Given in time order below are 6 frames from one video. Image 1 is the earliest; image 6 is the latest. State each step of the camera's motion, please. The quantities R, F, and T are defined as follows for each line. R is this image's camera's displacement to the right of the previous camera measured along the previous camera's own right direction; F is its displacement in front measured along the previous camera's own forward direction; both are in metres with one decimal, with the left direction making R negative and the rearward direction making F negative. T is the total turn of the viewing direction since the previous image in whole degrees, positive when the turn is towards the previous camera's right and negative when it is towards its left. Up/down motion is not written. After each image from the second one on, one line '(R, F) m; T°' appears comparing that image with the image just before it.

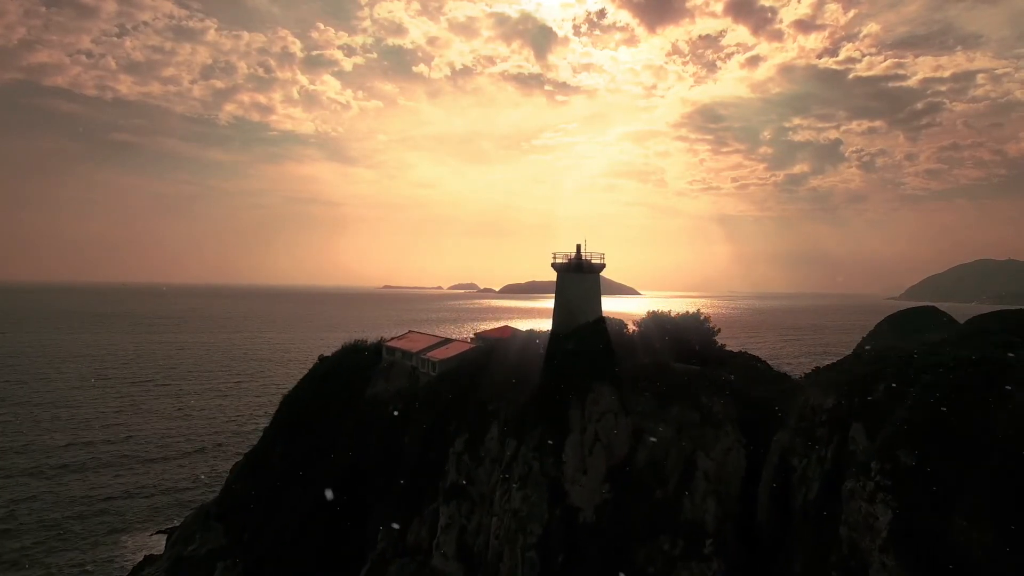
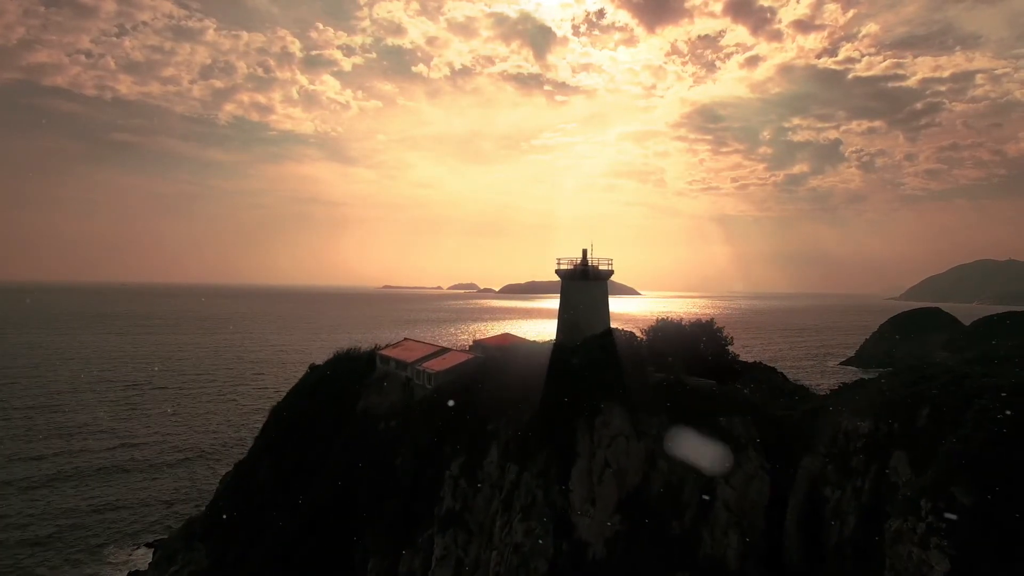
(-0.7, +0.5) m; 0°
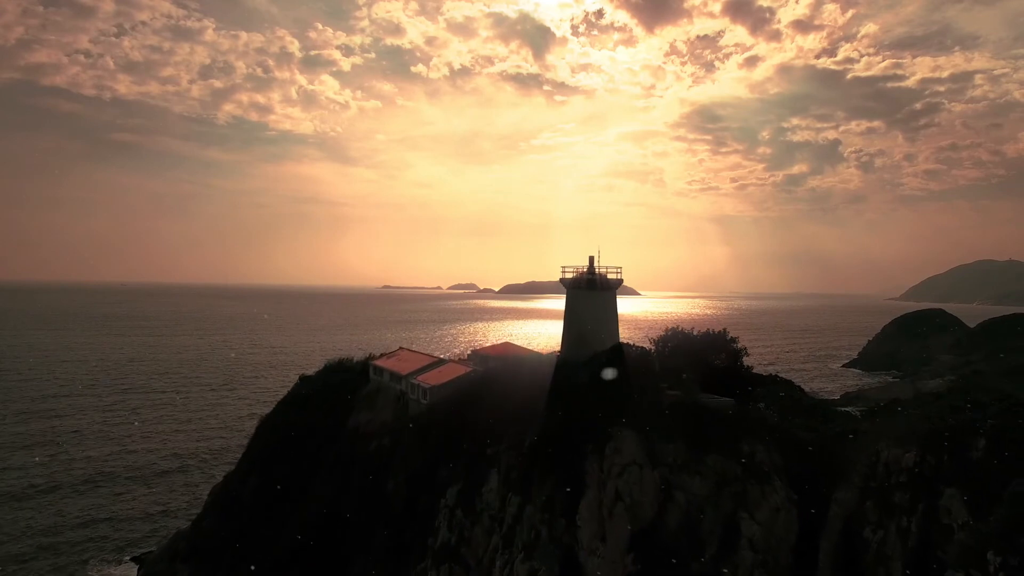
(-0.7, +0.4) m; 0°
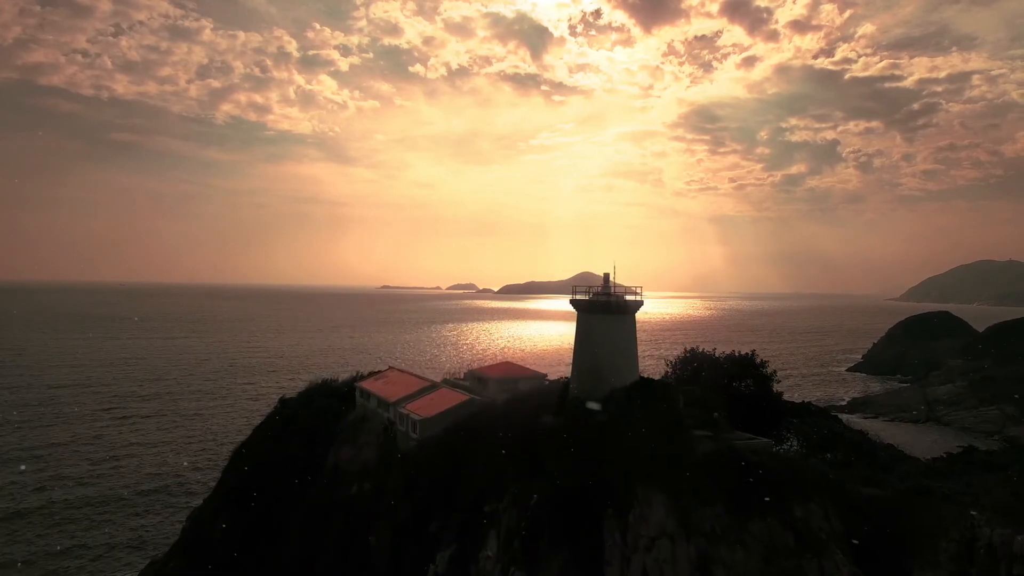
(-1.9, -0.3) m; 0°
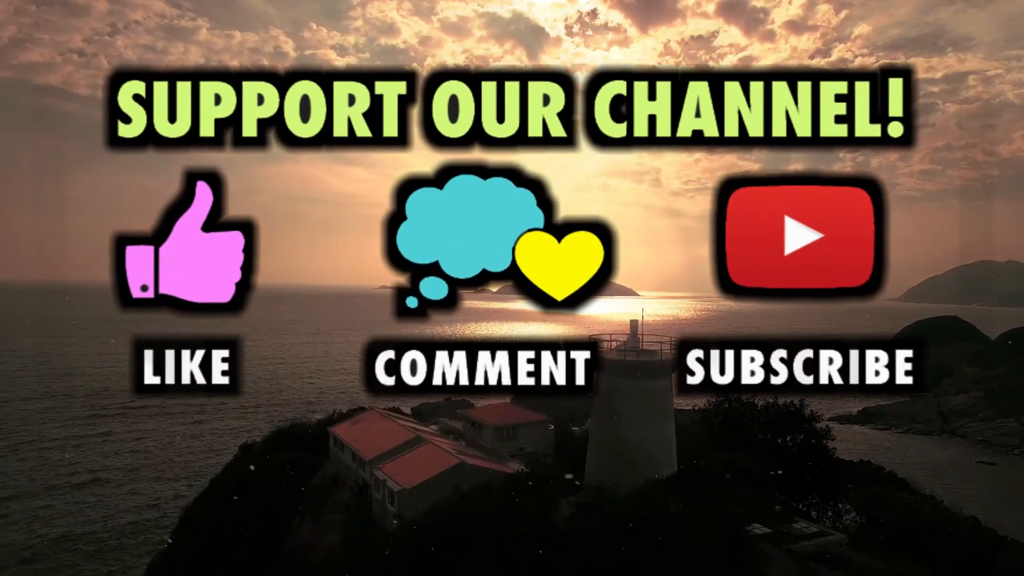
(-0.1, +5.5) m; 0°
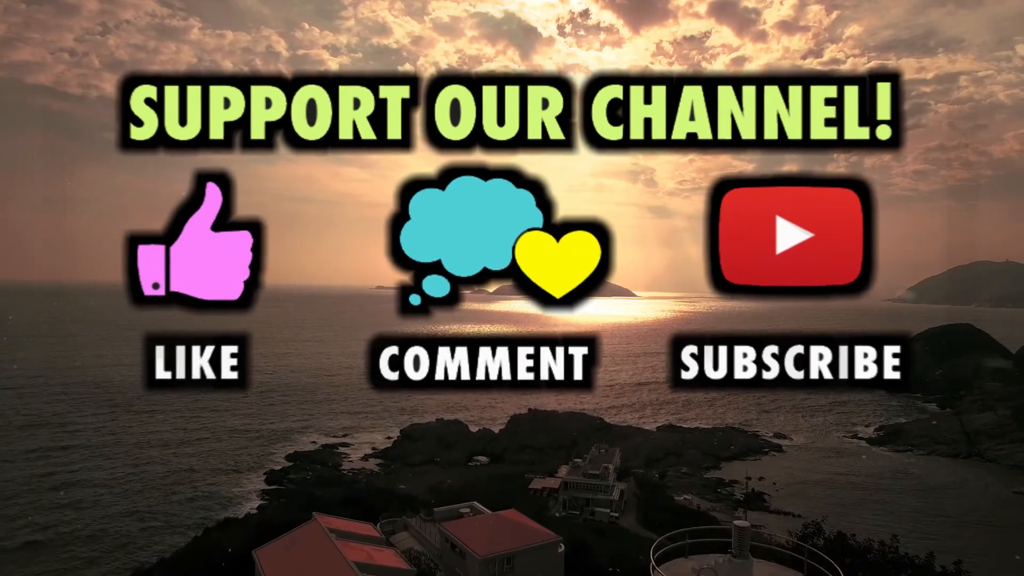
(-2.9, +4.1) m; +1°
